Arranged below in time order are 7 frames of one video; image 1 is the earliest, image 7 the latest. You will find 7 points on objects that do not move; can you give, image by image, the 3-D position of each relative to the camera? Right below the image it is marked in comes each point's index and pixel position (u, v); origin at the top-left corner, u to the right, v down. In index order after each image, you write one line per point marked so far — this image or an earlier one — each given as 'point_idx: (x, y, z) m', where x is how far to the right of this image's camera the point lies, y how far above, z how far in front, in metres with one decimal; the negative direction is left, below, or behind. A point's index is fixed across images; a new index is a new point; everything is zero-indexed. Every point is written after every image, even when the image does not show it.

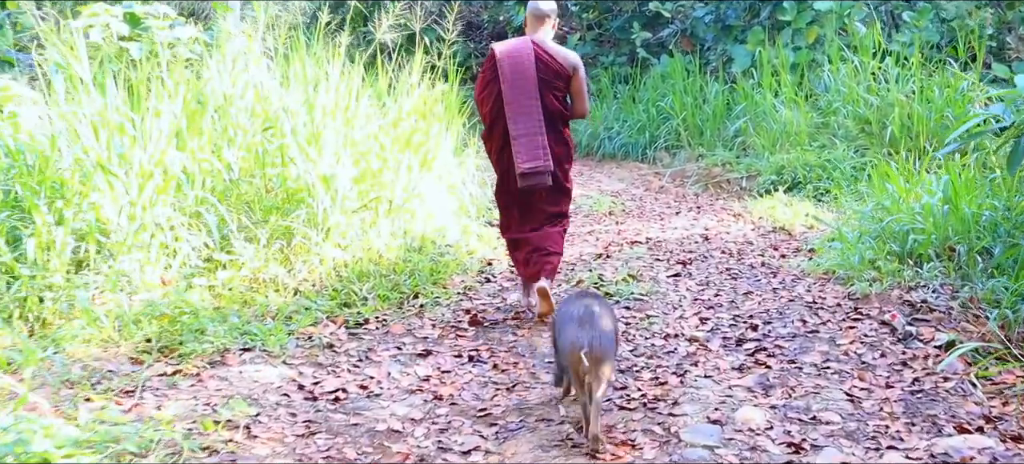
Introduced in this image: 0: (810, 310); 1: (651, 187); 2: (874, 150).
0: (+0.9, -0.2, +3.9) m
1: (+1.0, +0.3, +8.7) m
2: (+2.3, +0.5, +8.0) m
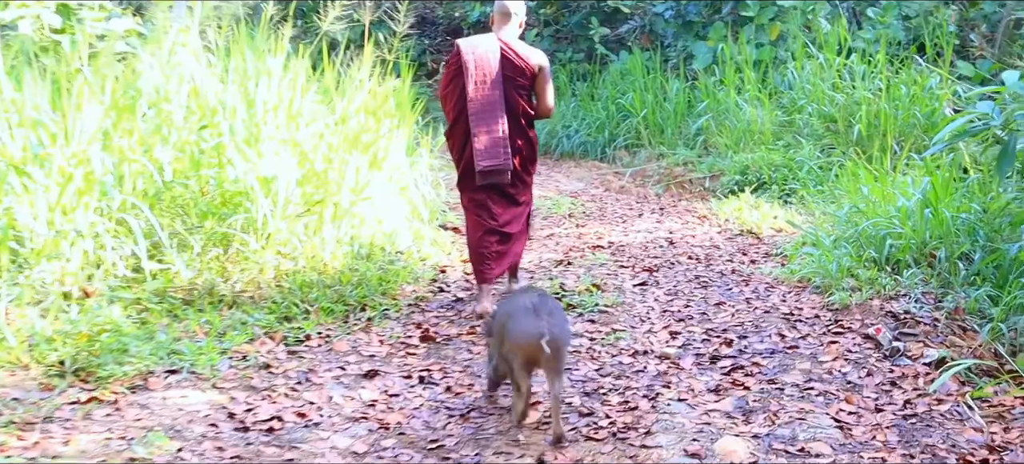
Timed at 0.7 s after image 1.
0: (+0.8, -0.3, +3.7) m
1: (+0.7, +0.3, +8.4) m
2: (+2.0, +0.5, +7.8) m
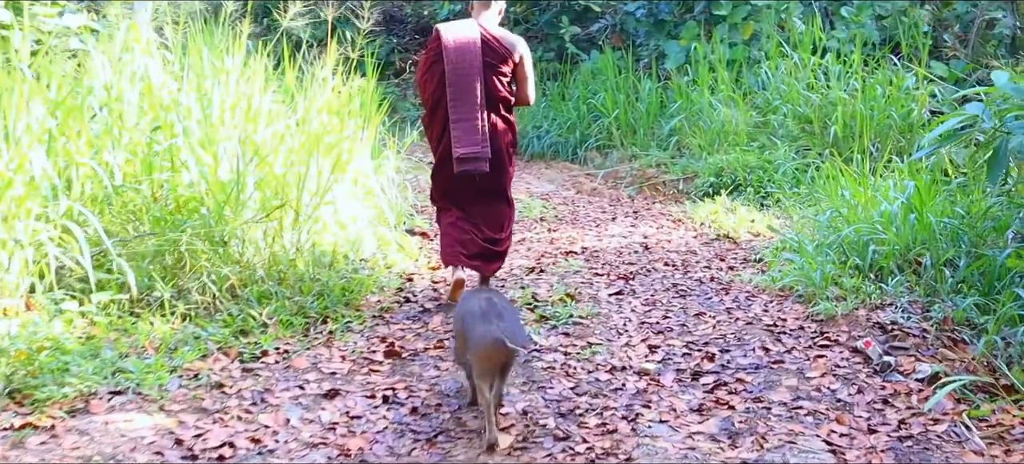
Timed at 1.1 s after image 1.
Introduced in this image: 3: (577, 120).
0: (+0.7, -0.3, +3.5) m
1: (+0.5, +0.3, +8.2) m
2: (+1.9, +0.5, +7.7) m
3: (+0.5, +0.8, +9.5) m
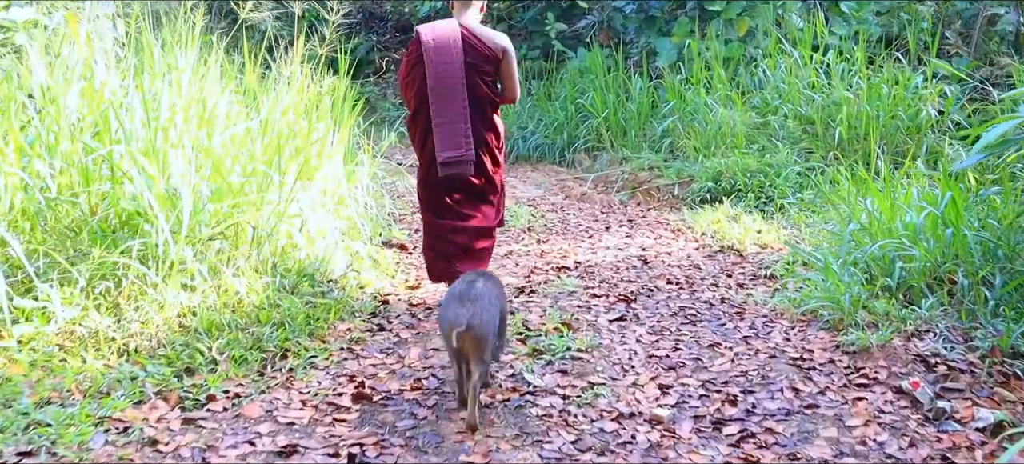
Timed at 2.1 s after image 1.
0: (+0.7, -0.3, +3.0) m
1: (+0.4, +0.2, +7.7) m
2: (+1.8, +0.4, +7.2) m
3: (+0.4, +0.8, +9.0) m
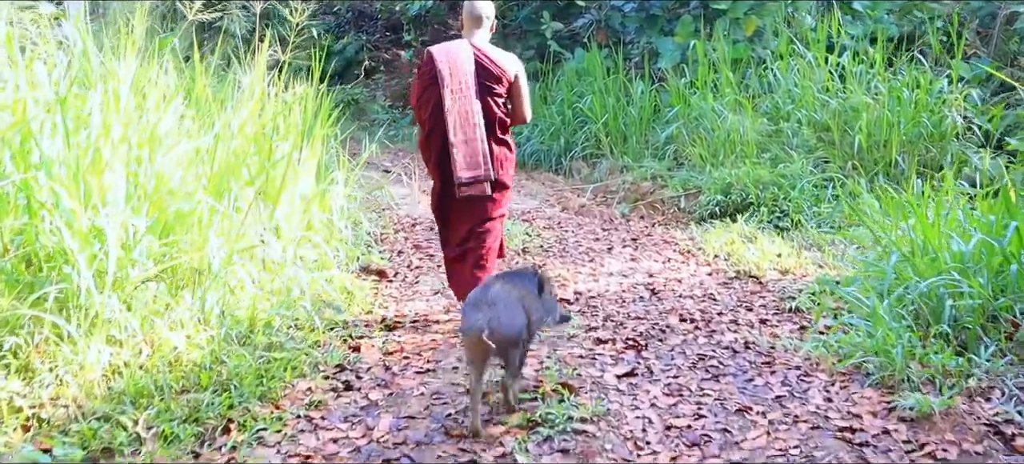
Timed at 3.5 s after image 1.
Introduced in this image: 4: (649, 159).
0: (+0.7, -0.4, +2.5) m
1: (+0.3, +0.1, +7.2) m
2: (+1.7, +0.4, +6.7) m
3: (+0.3, +0.7, +8.5) m
4: (+0.8, +0.5, +7.7) m
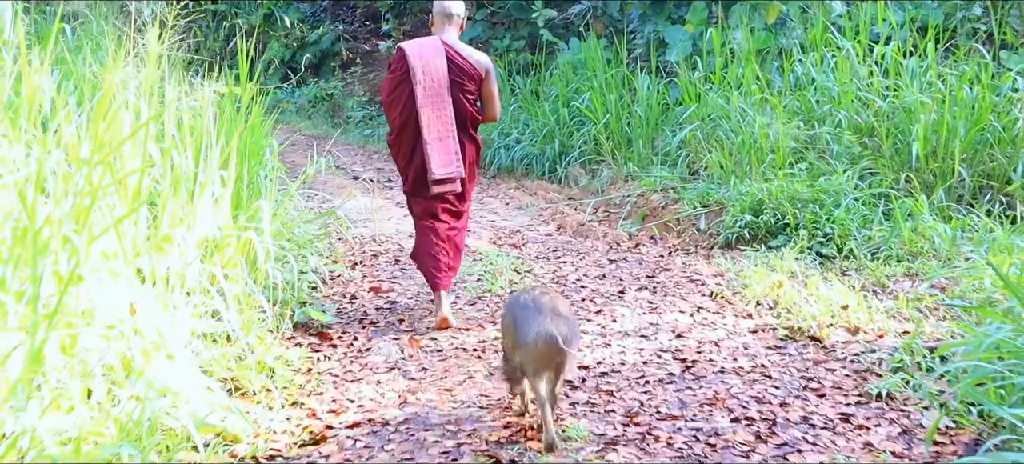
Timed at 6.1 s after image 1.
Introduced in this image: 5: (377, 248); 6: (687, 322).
0: (+0.6, -0.6, +1.4) m
1: (+0.3, 0.0, +6.1) m
2: (+1.7, +0.2, +5.5) m
3: (+0.3, +0.6, +7.4) m
4: (+0.8, +0.3, +6.6) m
5: (-0.5, -0.1, +5.1) m
6: (+0.5, -0.3, +3.7) m
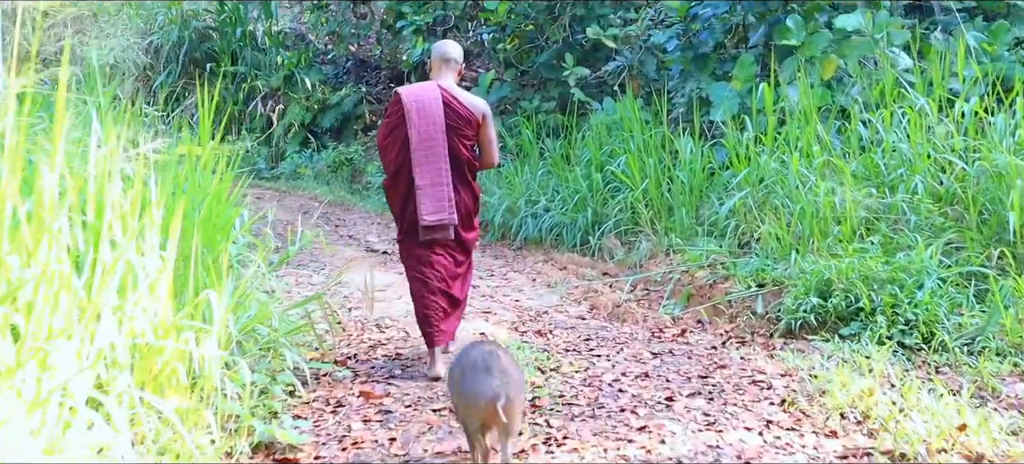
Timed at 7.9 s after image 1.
0: (+0.6, -0.7, +0.5) m
1: (+0.4, -0.3, +5.3) m
2: (+1.8, -0.1, +4.7) m
3: (+0.4, +0.2, +6.6) m
4: (+0.9, 0.0, +5.8) m
5: (-0.5, -0.4, +4.3) m
6: (+0.6, -0.5, +2.9) m
